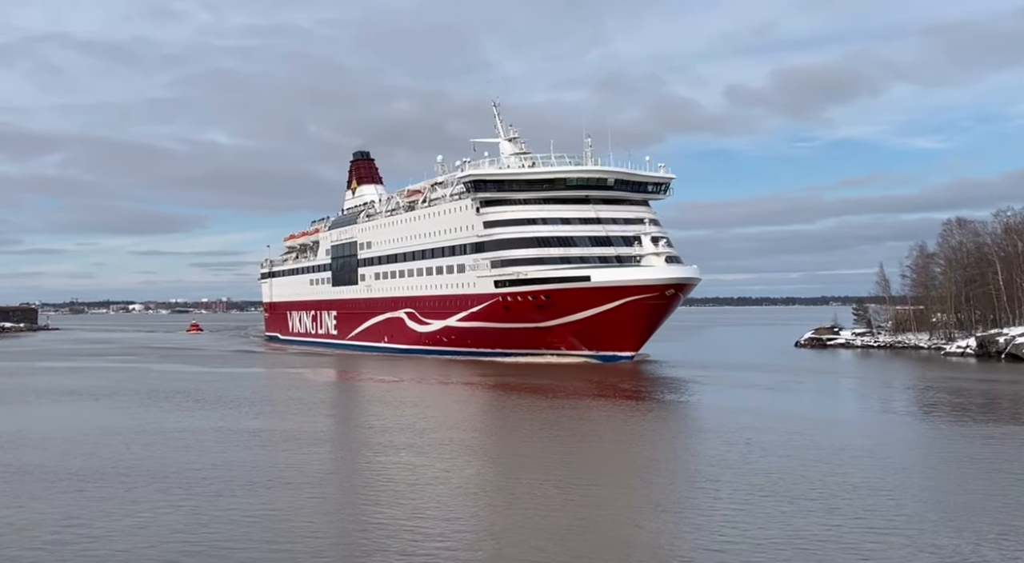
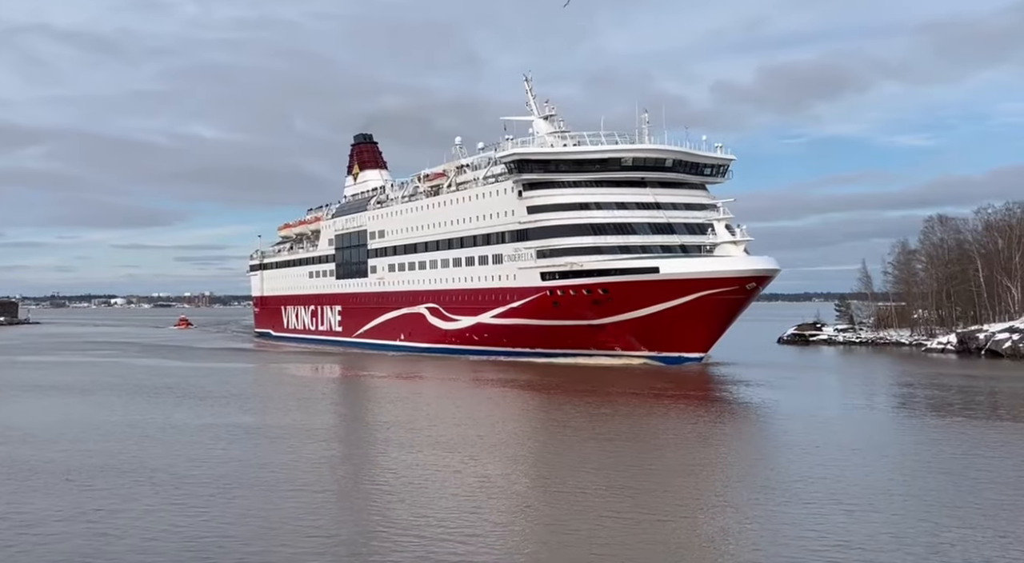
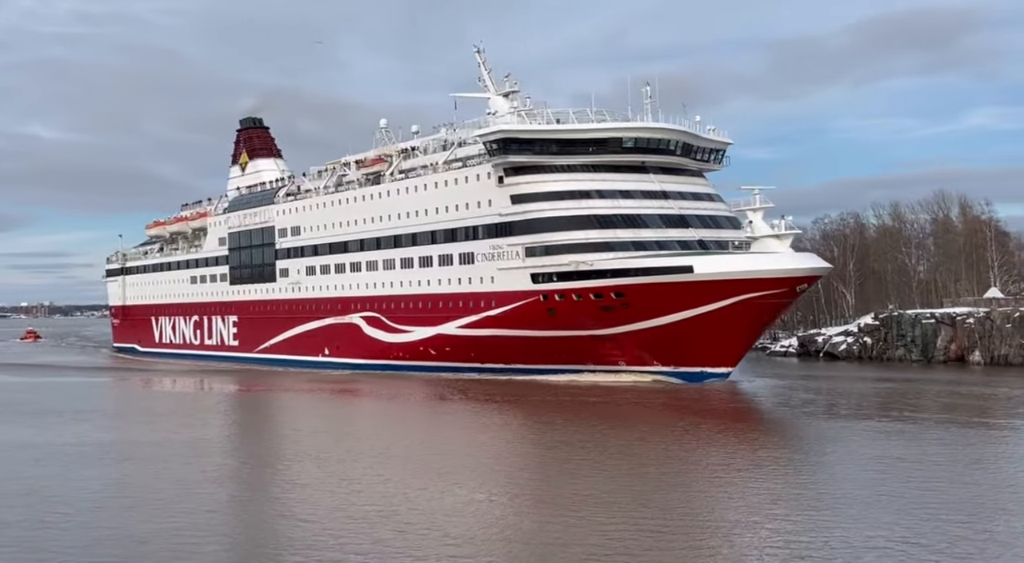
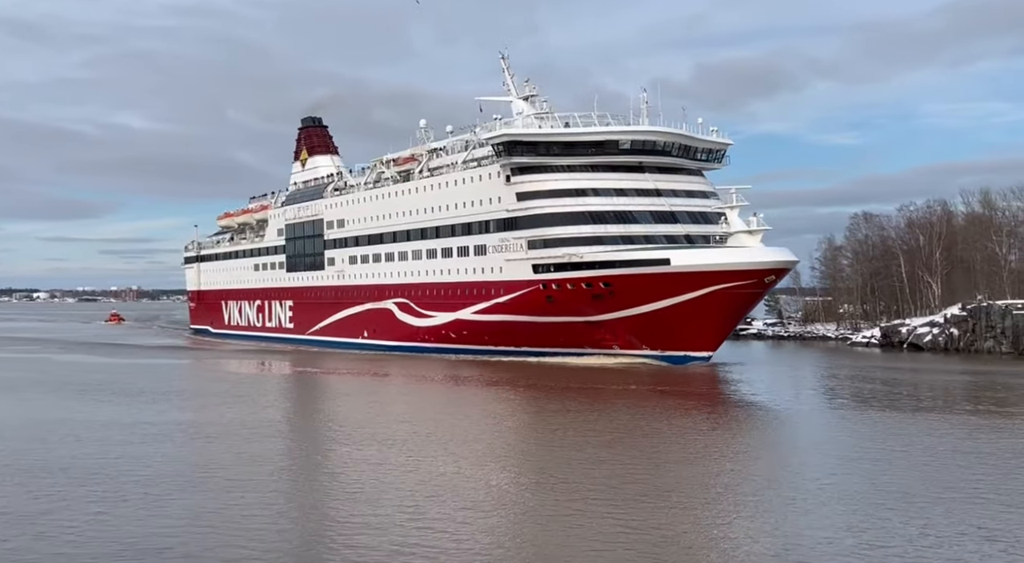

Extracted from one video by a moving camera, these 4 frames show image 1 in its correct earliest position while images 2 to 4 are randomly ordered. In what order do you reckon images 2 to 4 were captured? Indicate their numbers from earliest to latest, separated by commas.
2, 4, 3
